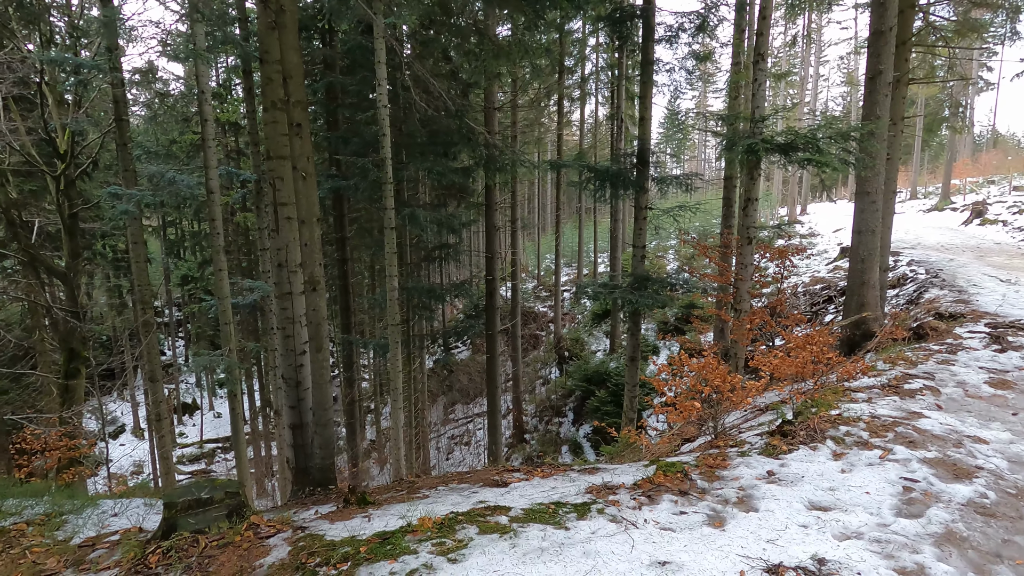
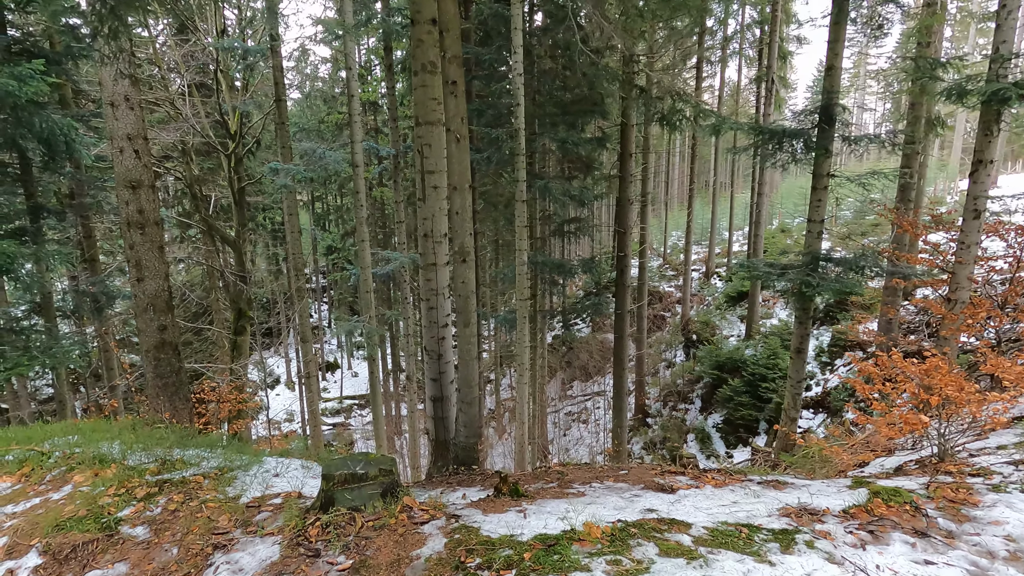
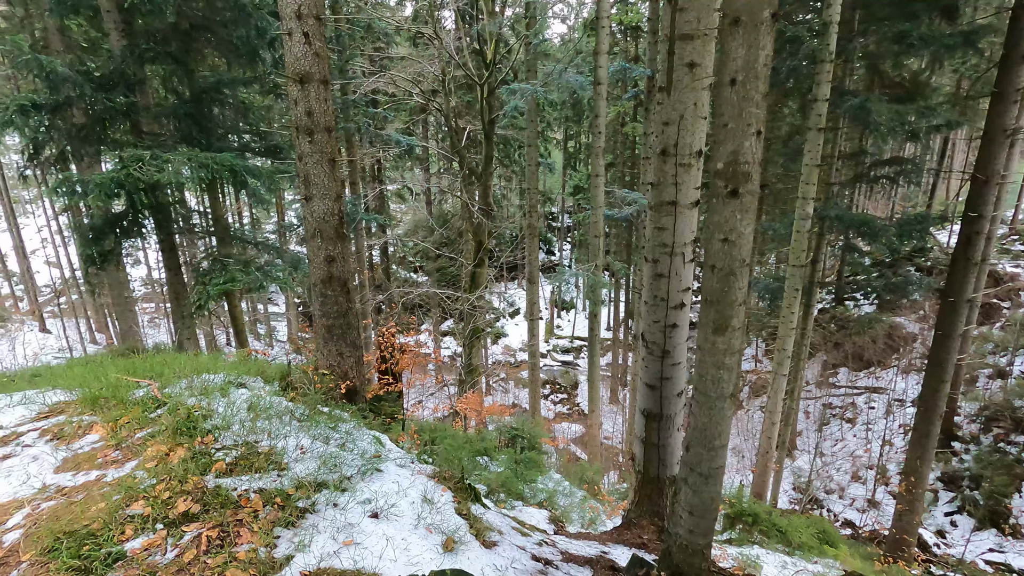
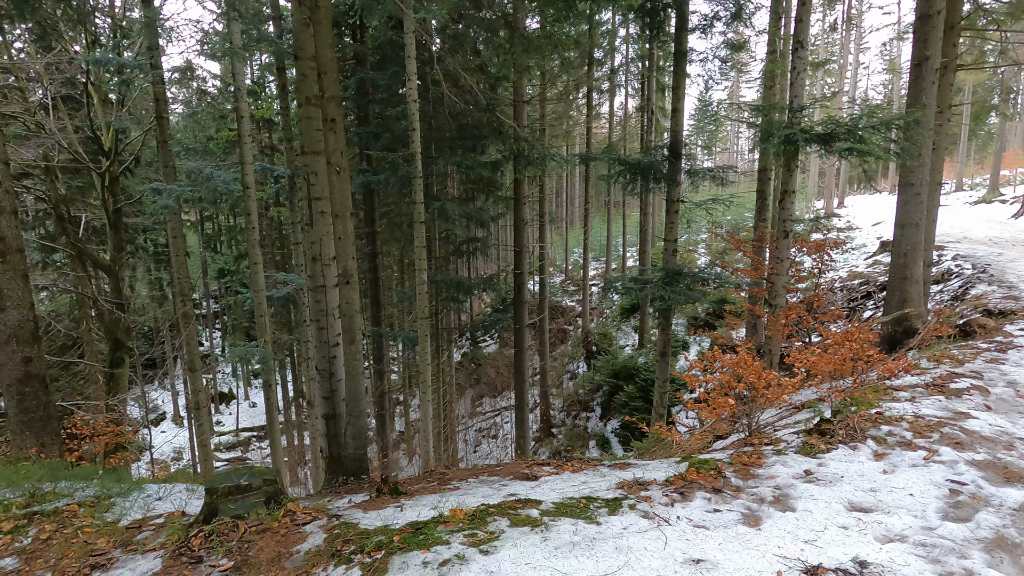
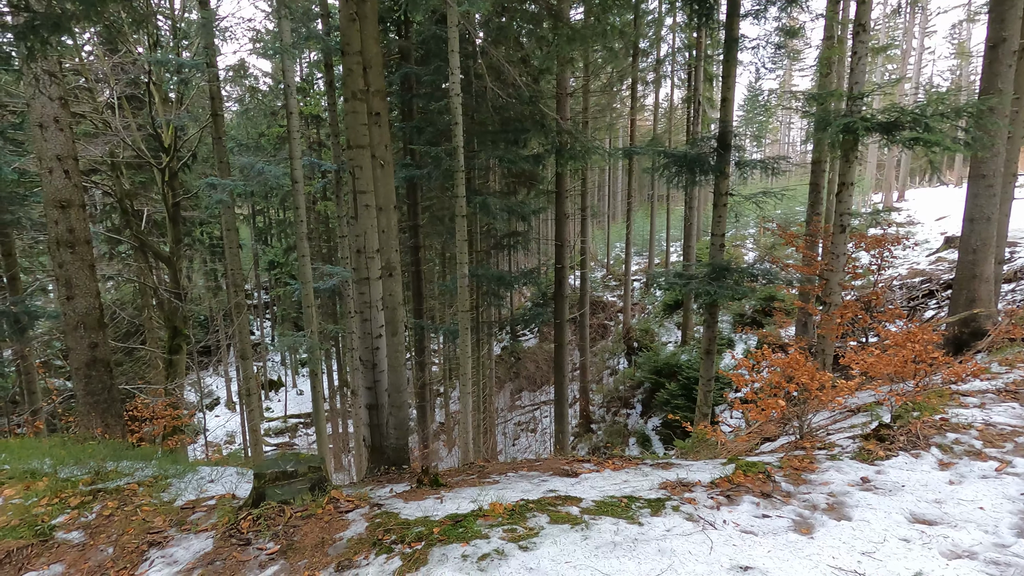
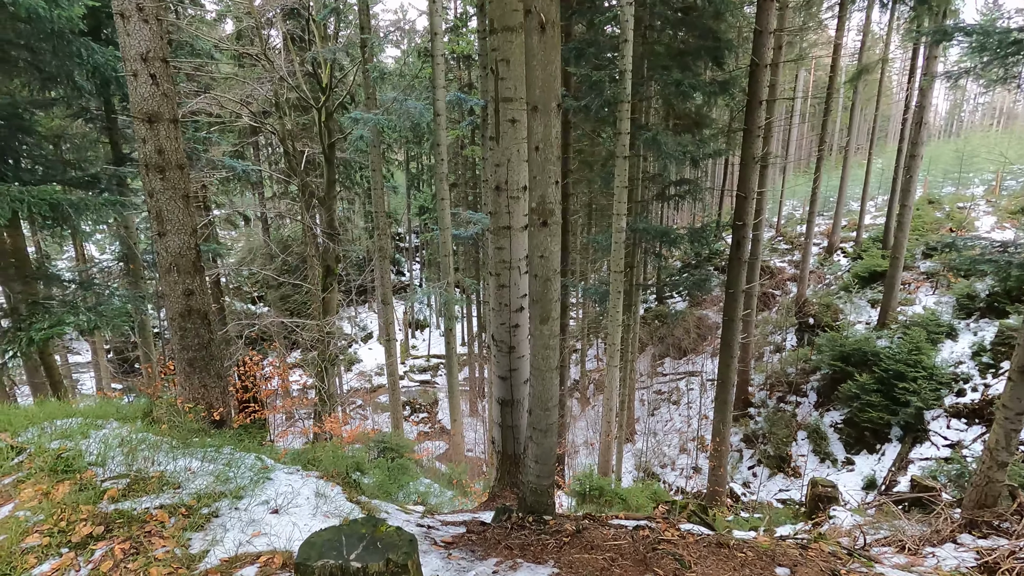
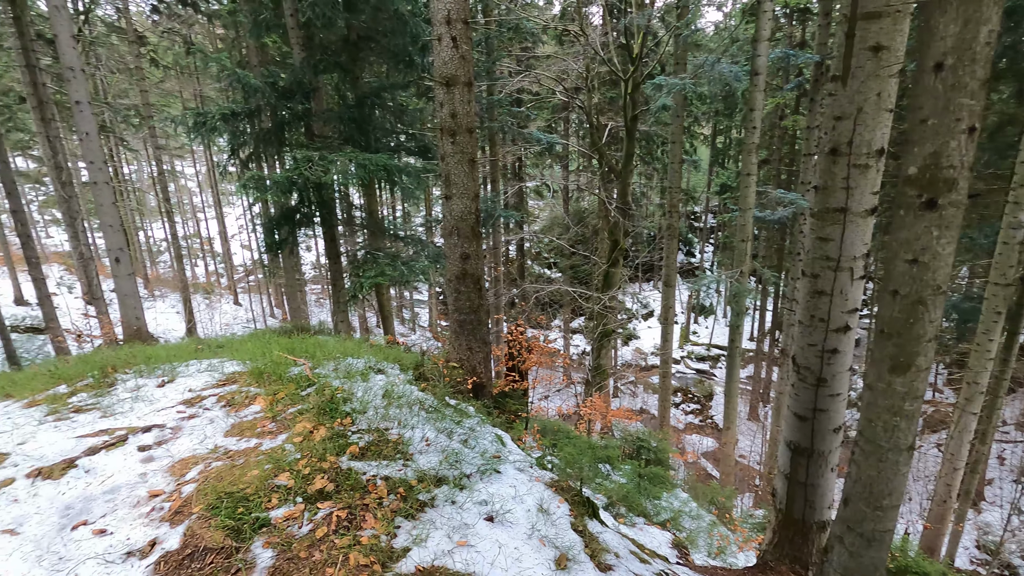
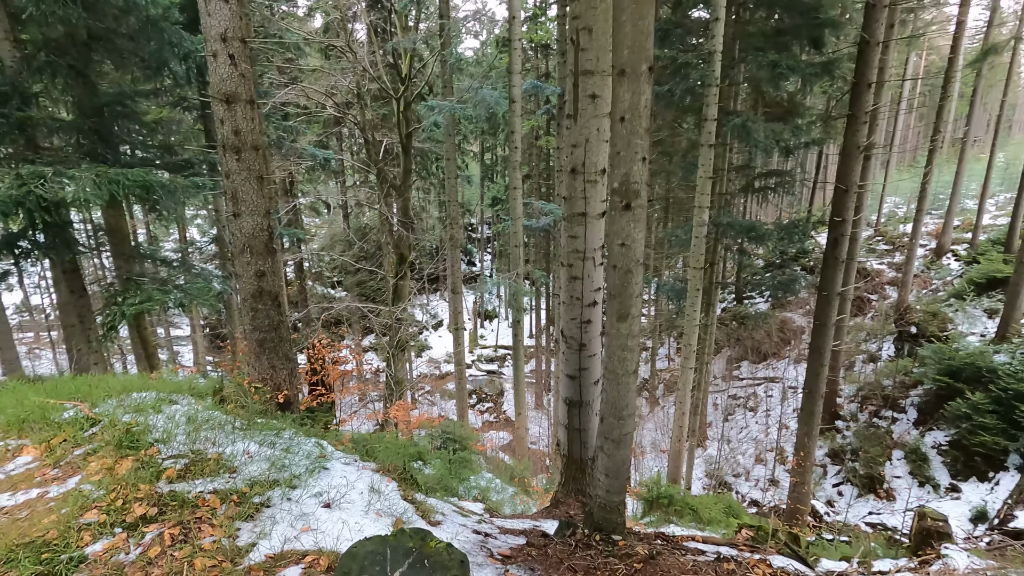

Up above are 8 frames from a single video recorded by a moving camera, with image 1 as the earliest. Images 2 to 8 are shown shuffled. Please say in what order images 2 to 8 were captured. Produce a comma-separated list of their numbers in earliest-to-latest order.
4, 5, 2, 6, 8, 3, 7
